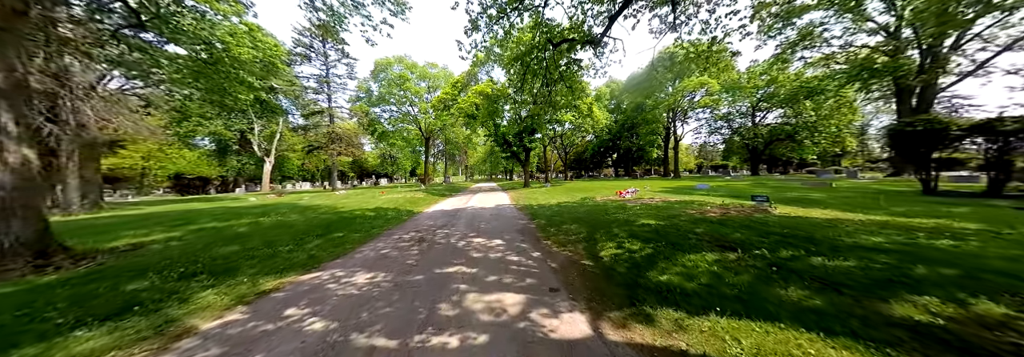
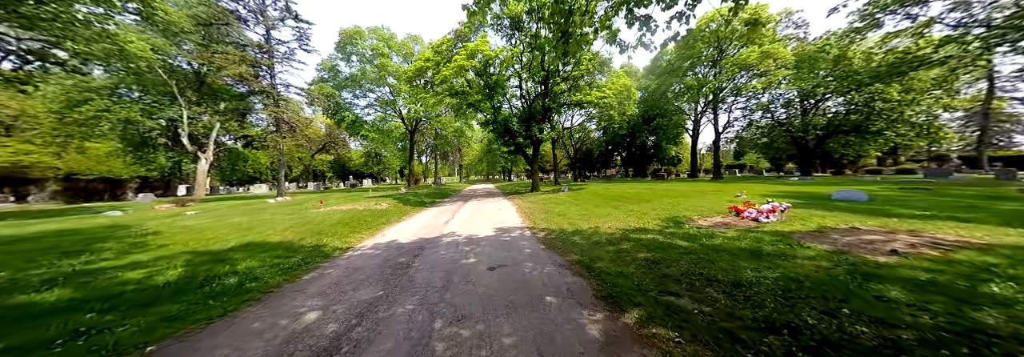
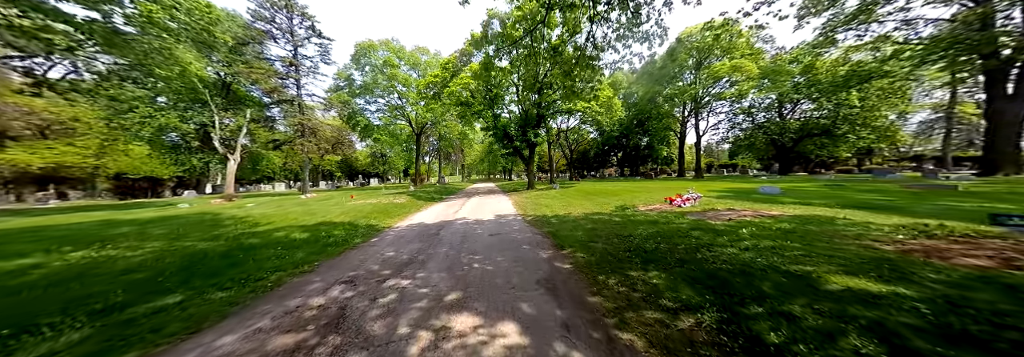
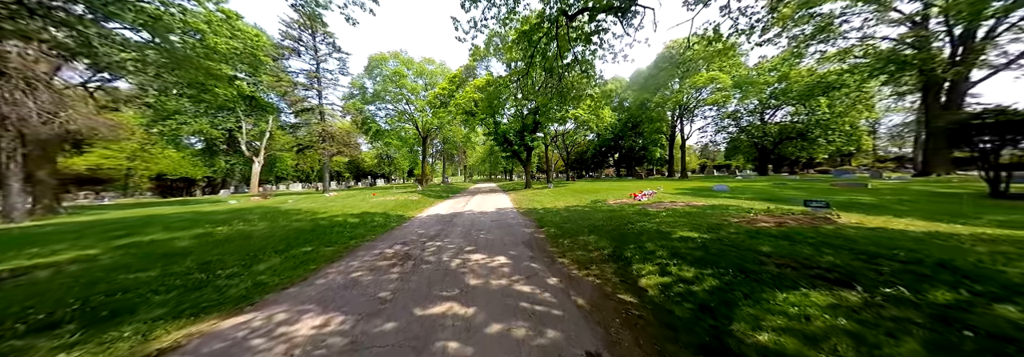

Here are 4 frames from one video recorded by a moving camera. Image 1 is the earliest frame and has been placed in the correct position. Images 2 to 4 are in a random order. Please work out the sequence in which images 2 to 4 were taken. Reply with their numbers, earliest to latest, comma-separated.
4, 3, 2
